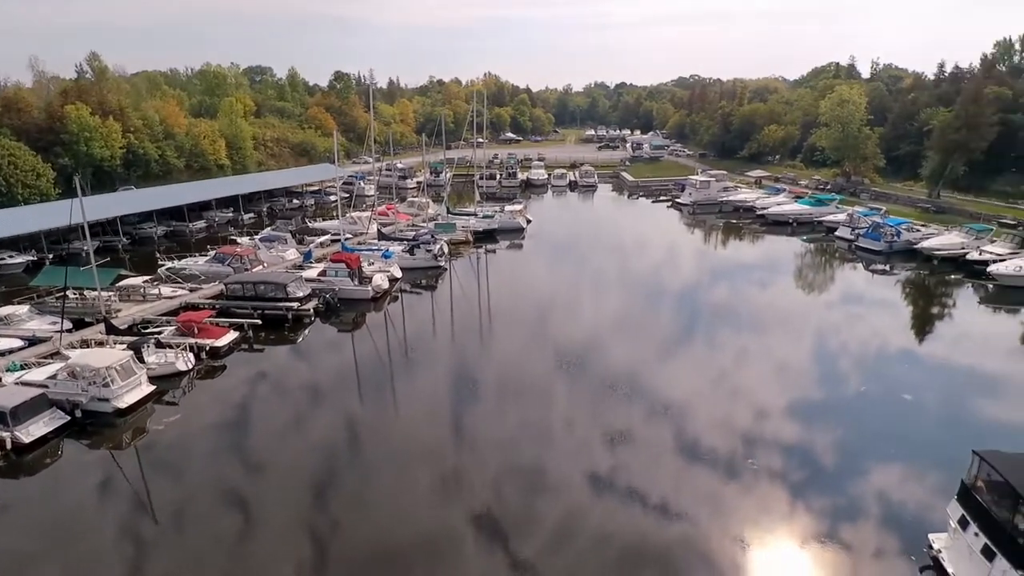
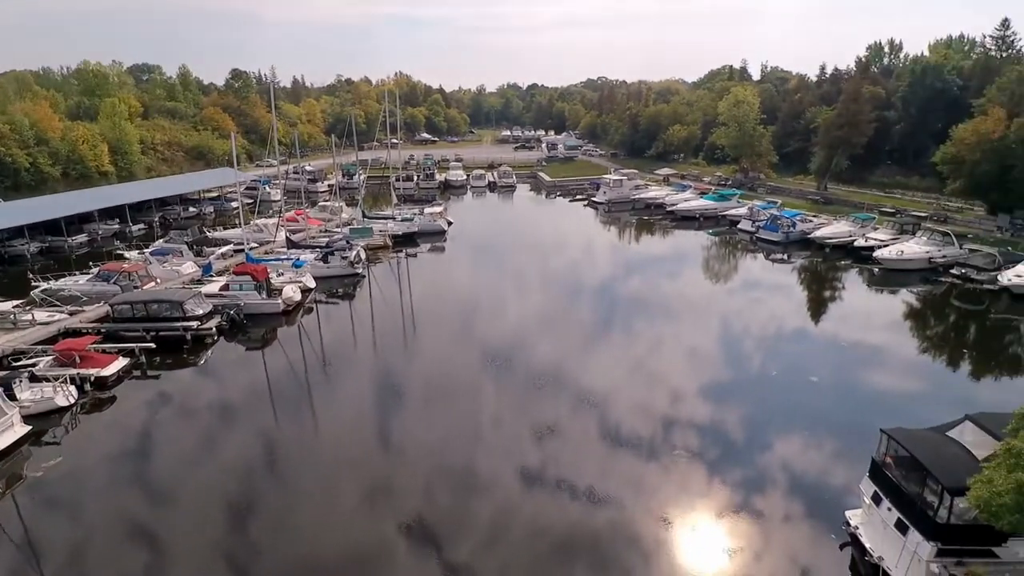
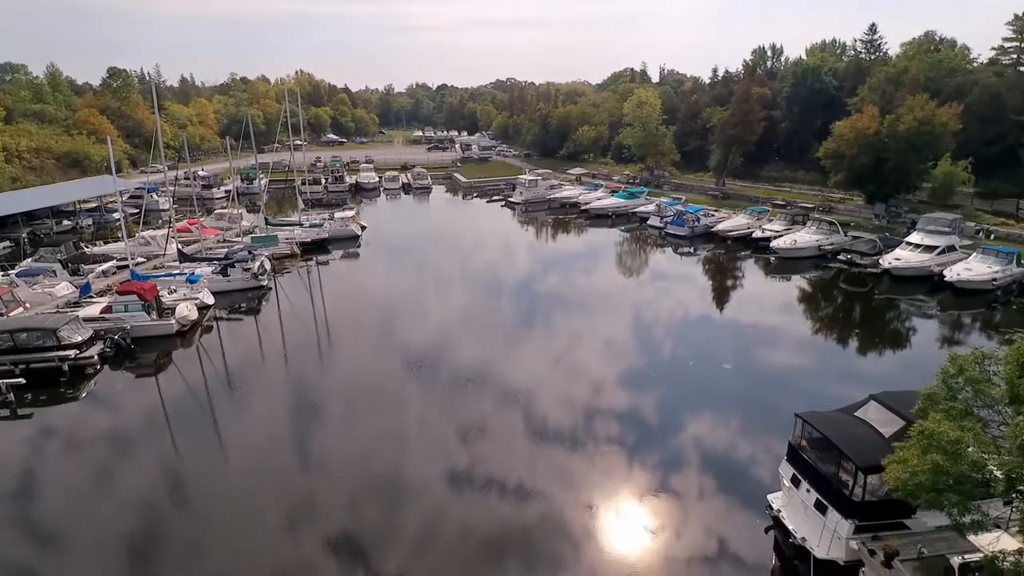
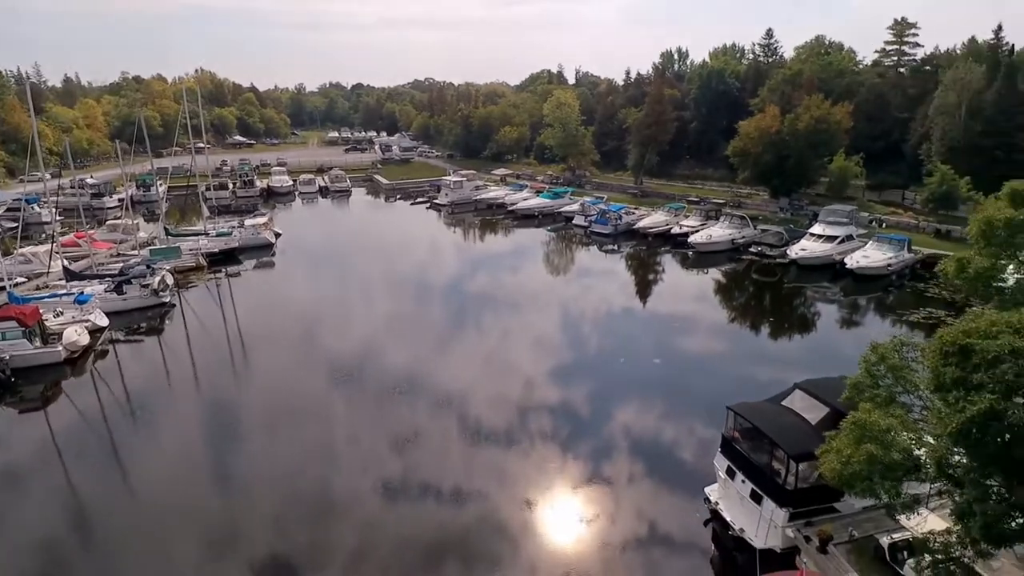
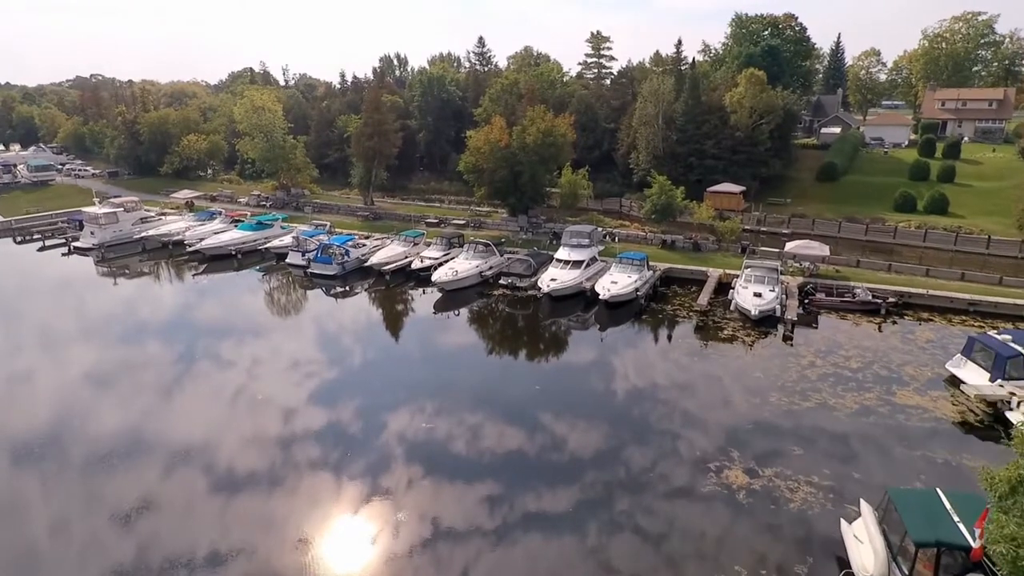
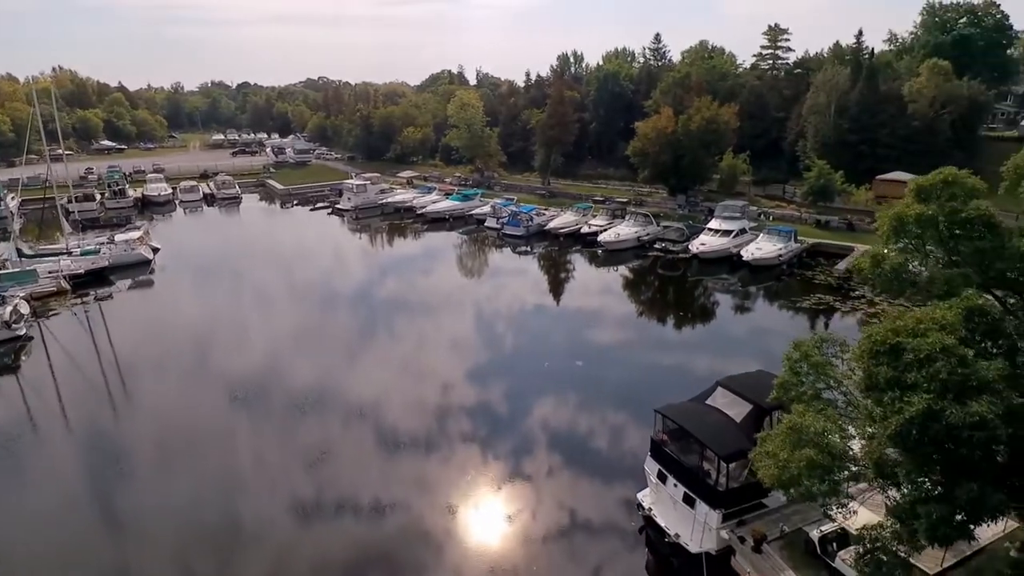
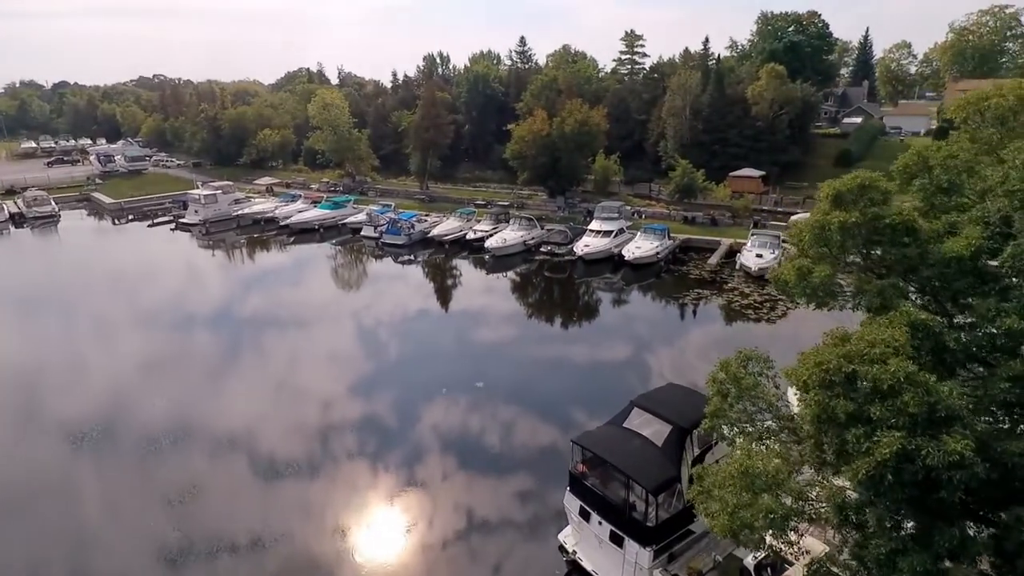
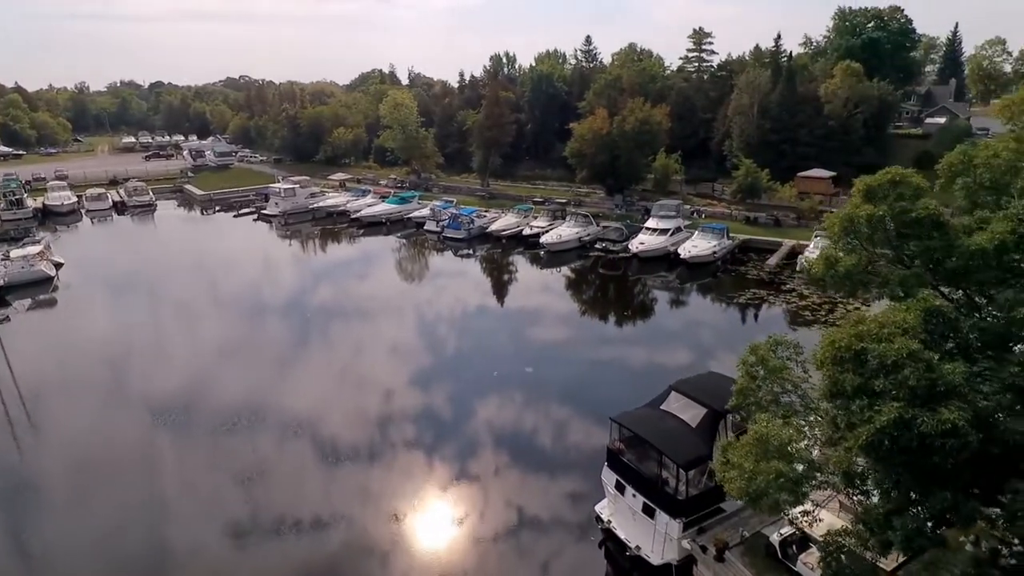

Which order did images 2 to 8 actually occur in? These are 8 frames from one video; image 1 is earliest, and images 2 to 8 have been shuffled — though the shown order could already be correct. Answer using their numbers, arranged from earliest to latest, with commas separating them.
2, 3, 4, 6, 8, 7, 5
